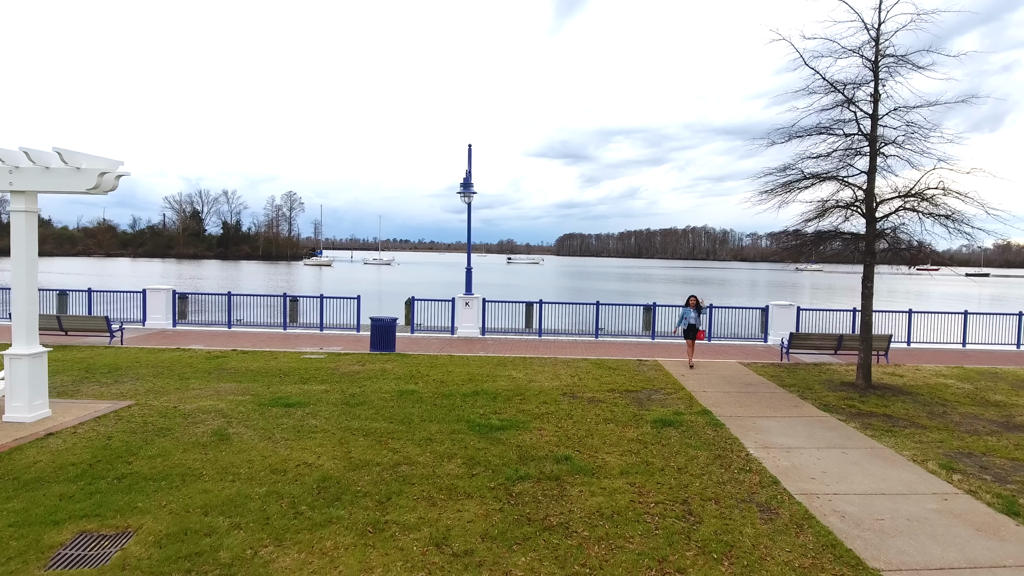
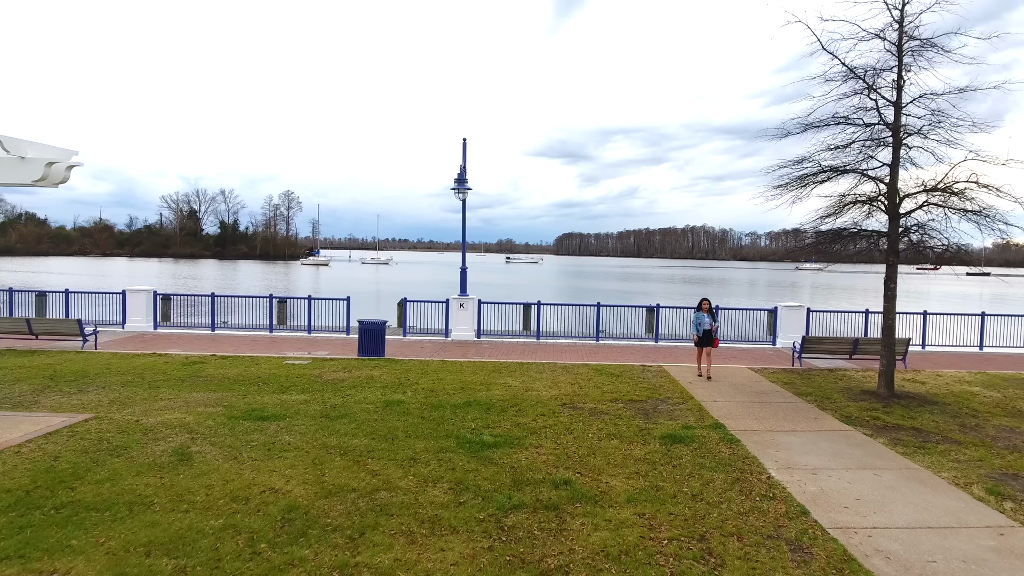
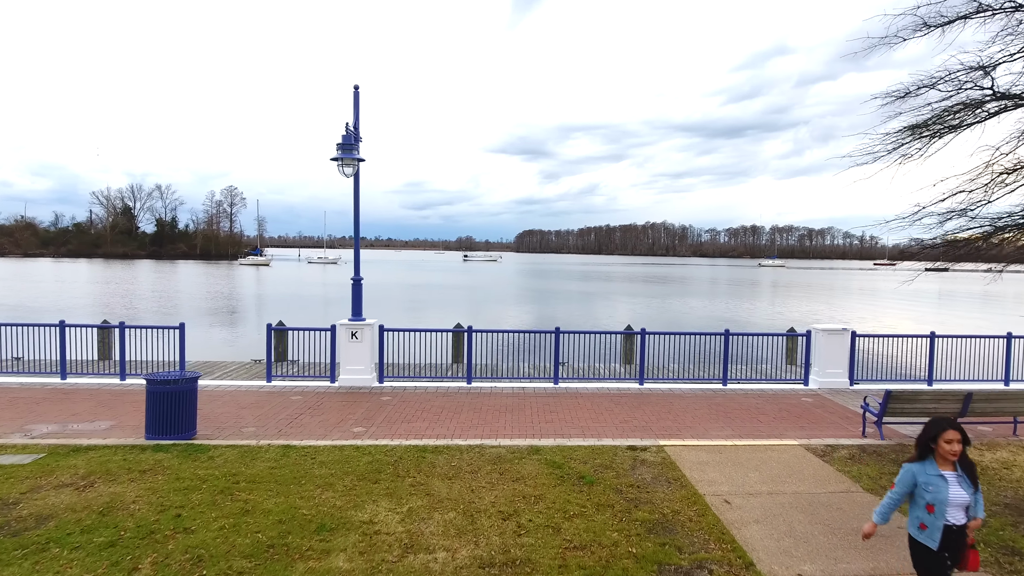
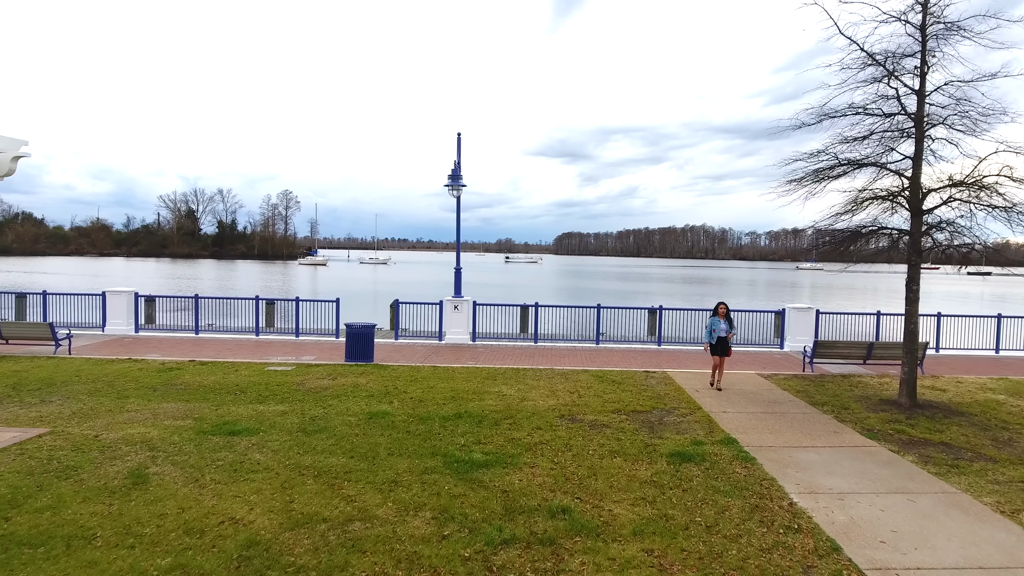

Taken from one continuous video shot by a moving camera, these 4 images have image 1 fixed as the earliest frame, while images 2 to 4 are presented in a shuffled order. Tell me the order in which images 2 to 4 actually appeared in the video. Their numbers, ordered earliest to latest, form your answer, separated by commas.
2, 4, 3
